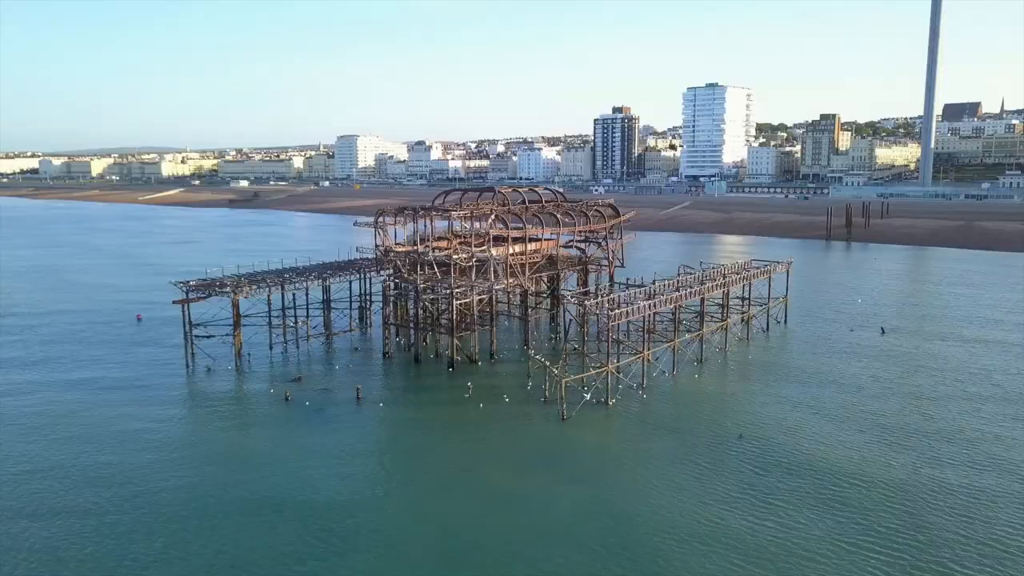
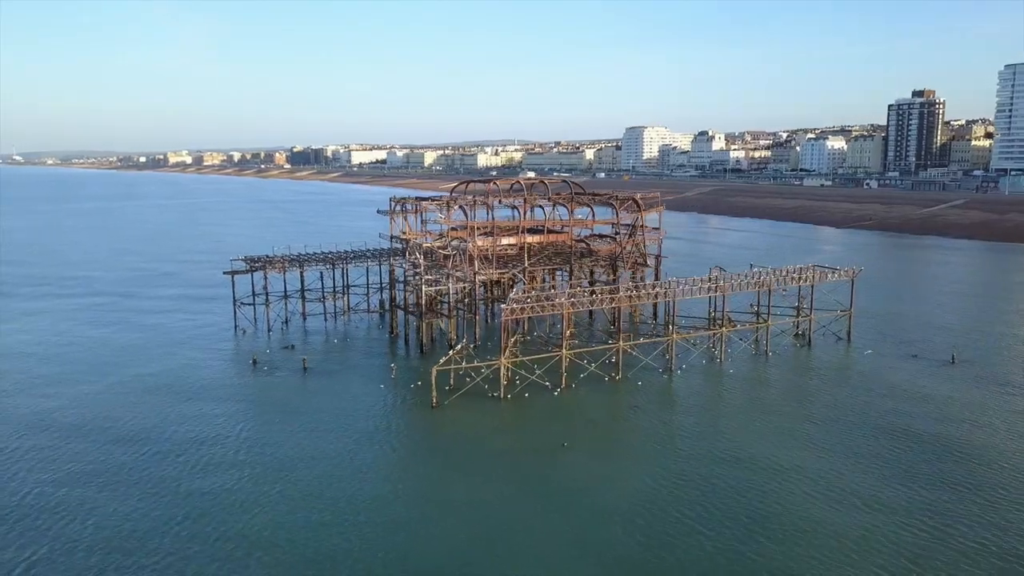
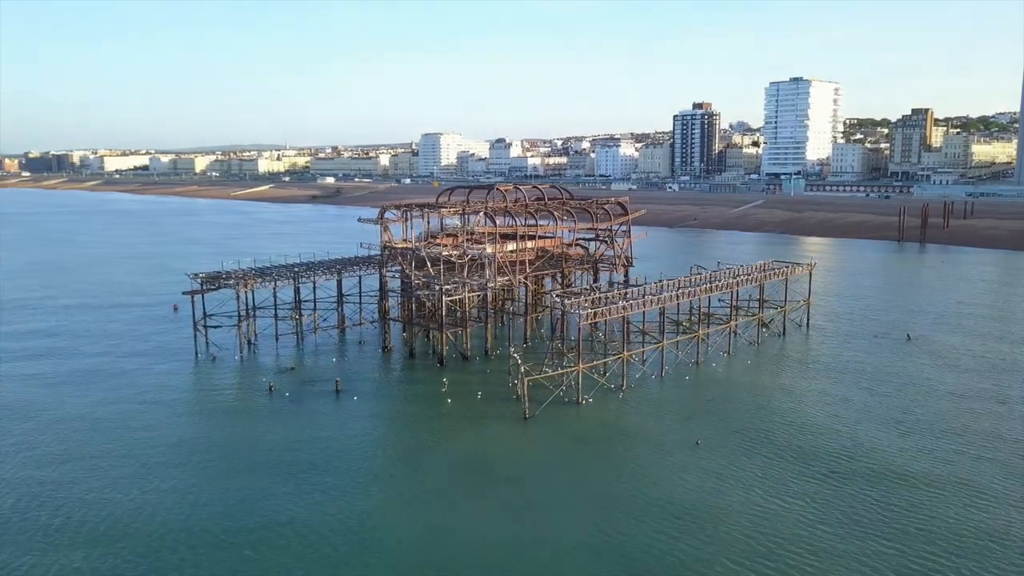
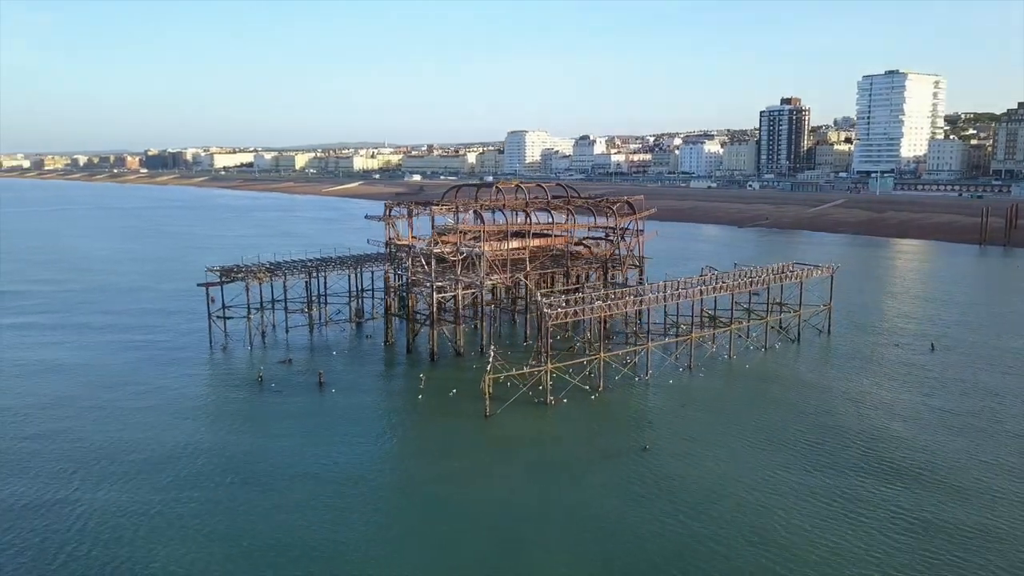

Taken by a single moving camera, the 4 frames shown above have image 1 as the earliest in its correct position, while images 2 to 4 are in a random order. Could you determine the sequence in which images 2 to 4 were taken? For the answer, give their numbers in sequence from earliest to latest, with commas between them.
3, 4, 2
